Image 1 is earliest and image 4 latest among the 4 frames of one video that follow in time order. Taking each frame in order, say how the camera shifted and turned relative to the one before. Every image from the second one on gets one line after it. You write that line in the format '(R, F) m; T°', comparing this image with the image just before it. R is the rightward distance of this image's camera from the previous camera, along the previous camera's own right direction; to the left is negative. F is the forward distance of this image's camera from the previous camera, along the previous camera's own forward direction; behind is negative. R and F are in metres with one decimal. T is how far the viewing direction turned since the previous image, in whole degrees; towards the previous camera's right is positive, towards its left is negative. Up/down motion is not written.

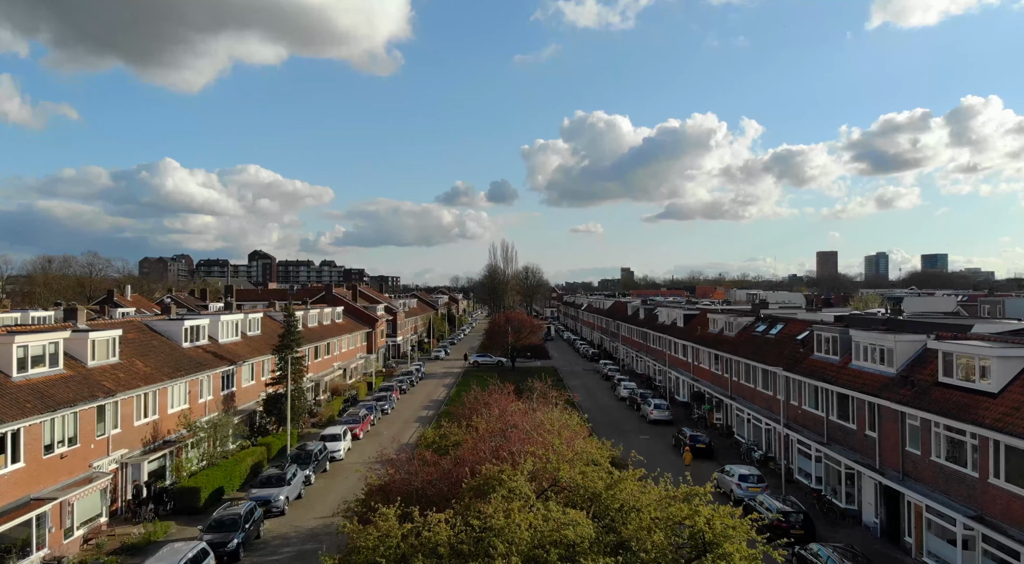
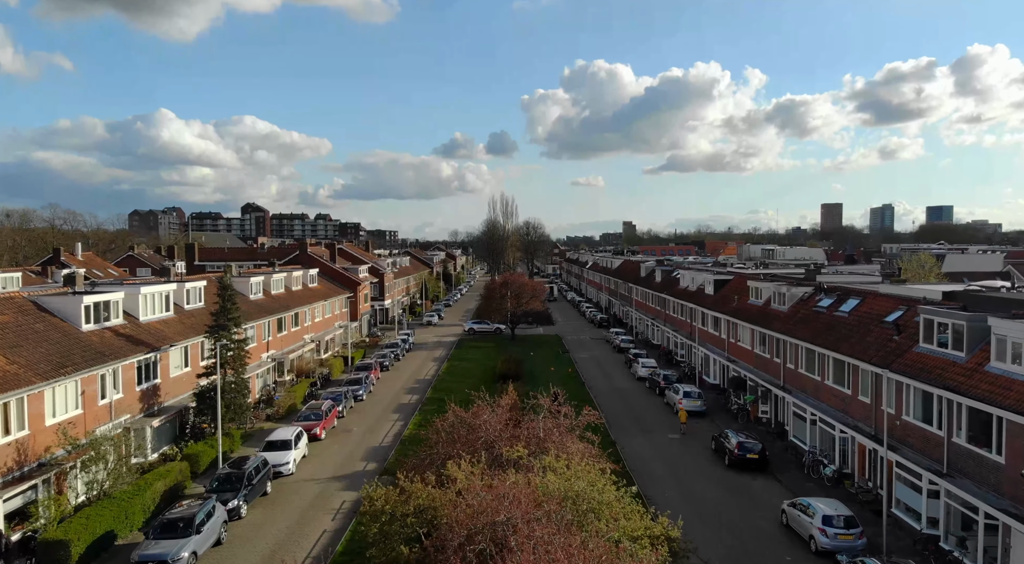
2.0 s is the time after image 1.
(+0.1, +7.6) m; 0°
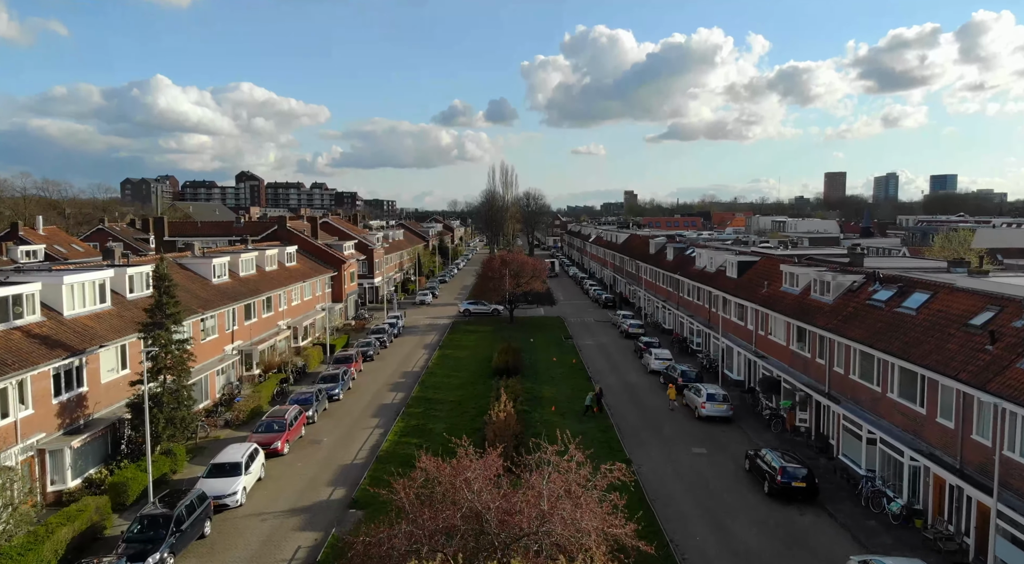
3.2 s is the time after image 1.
(+0.1, +4.6) m; 0°
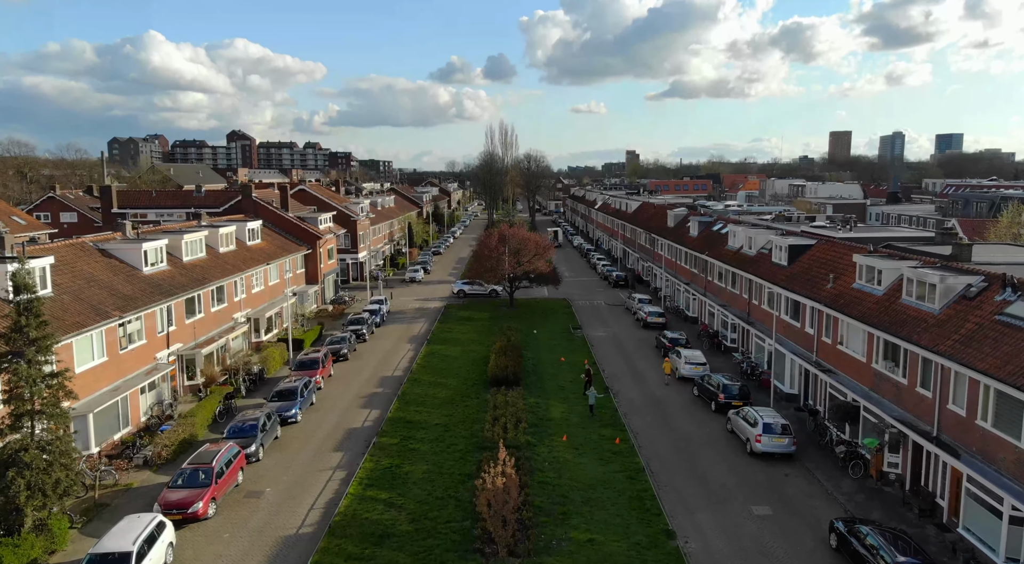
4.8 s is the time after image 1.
(0.0, +6.5) m; 0°
